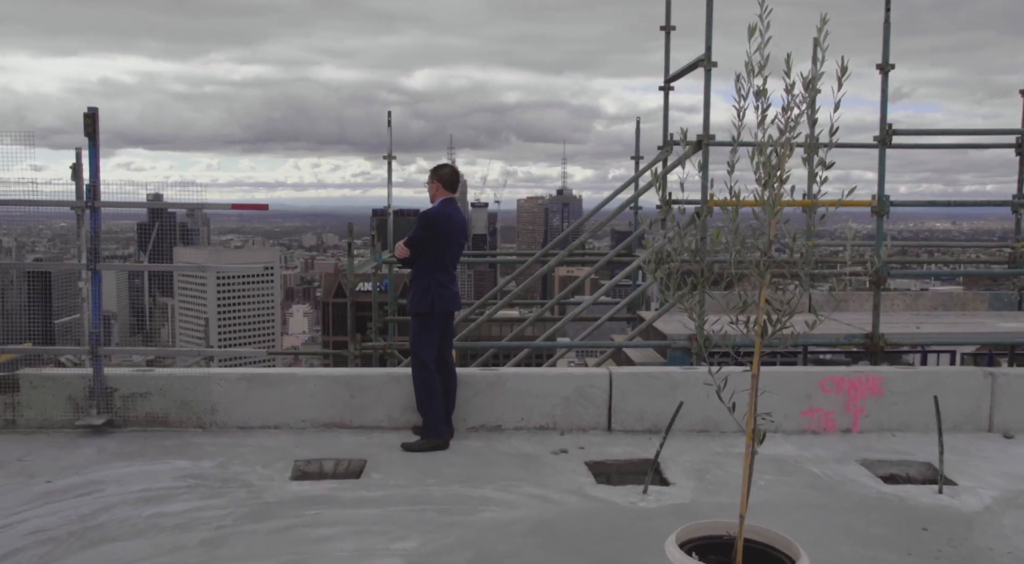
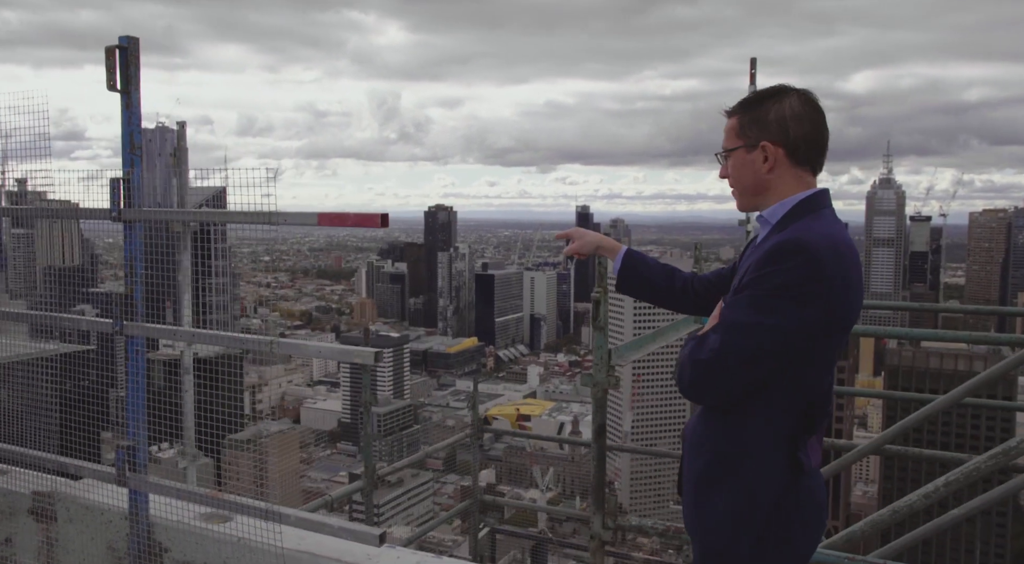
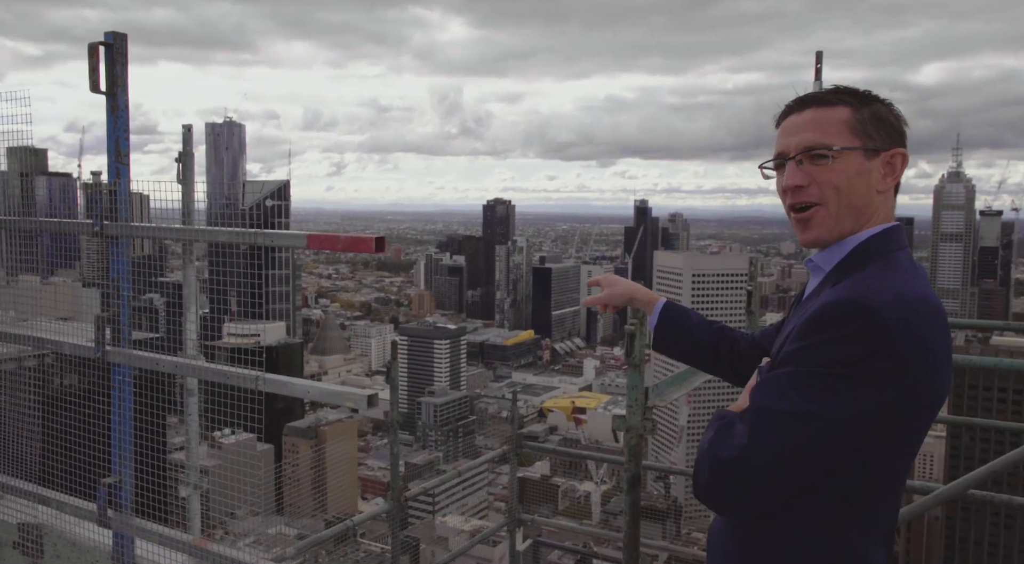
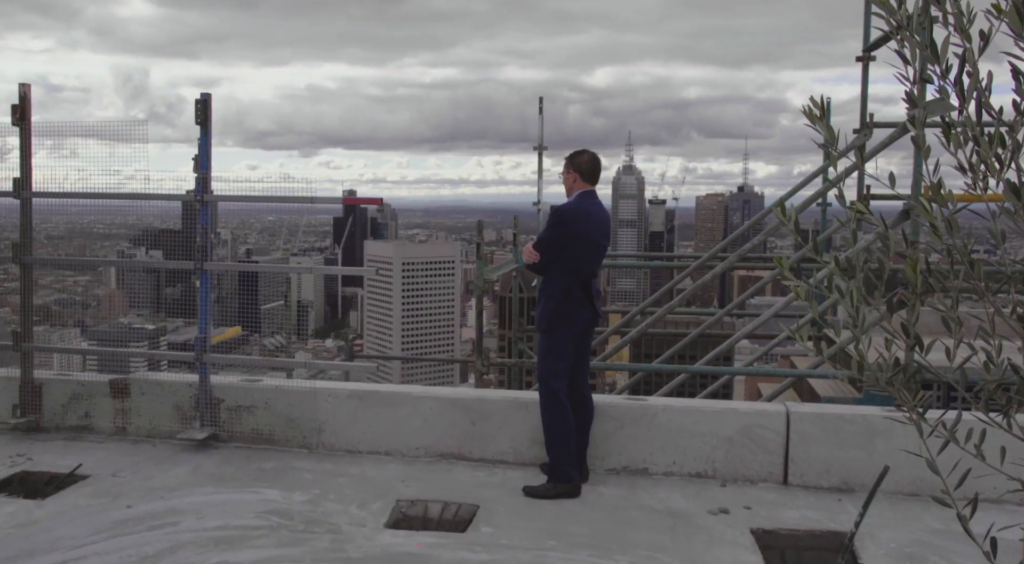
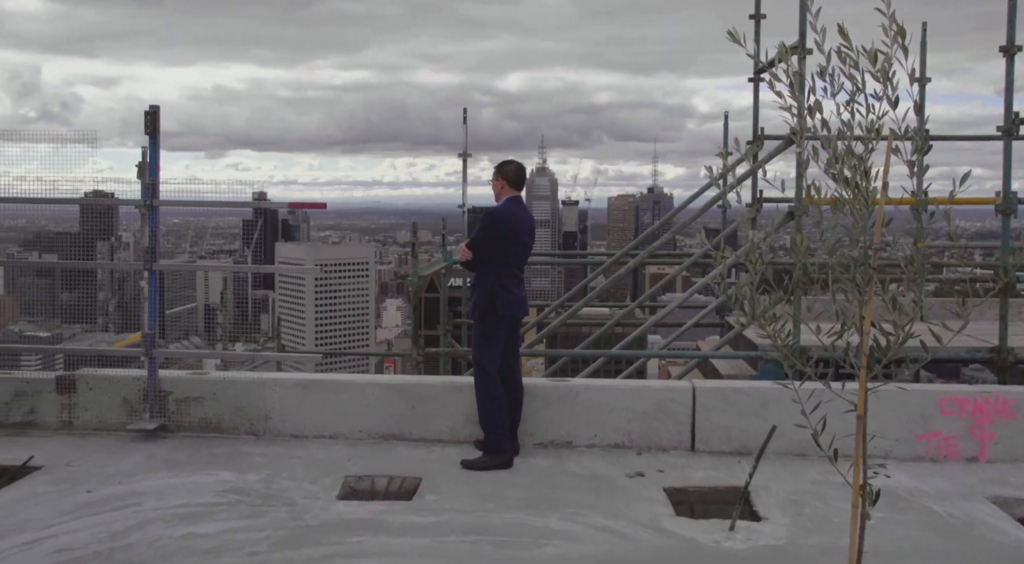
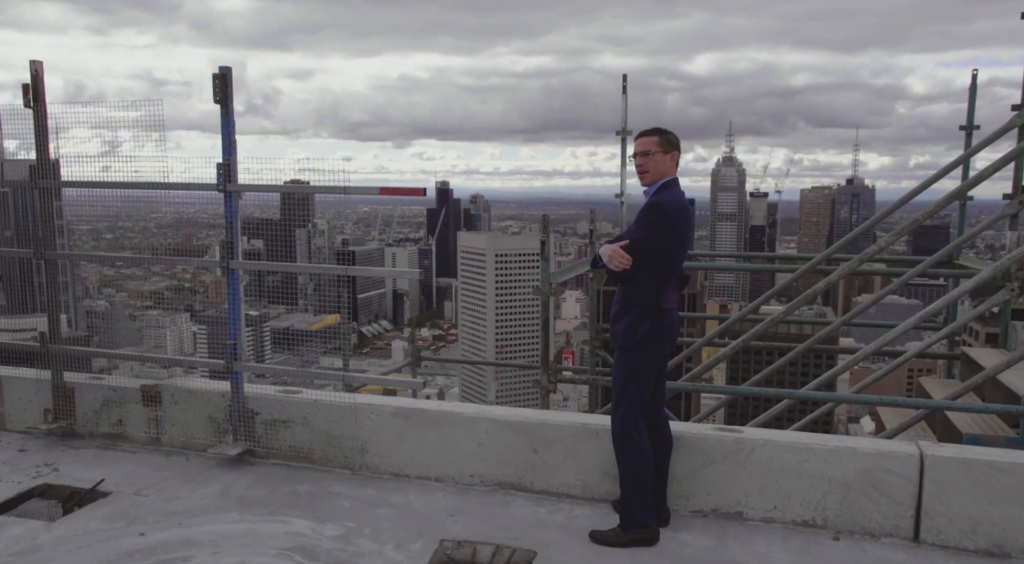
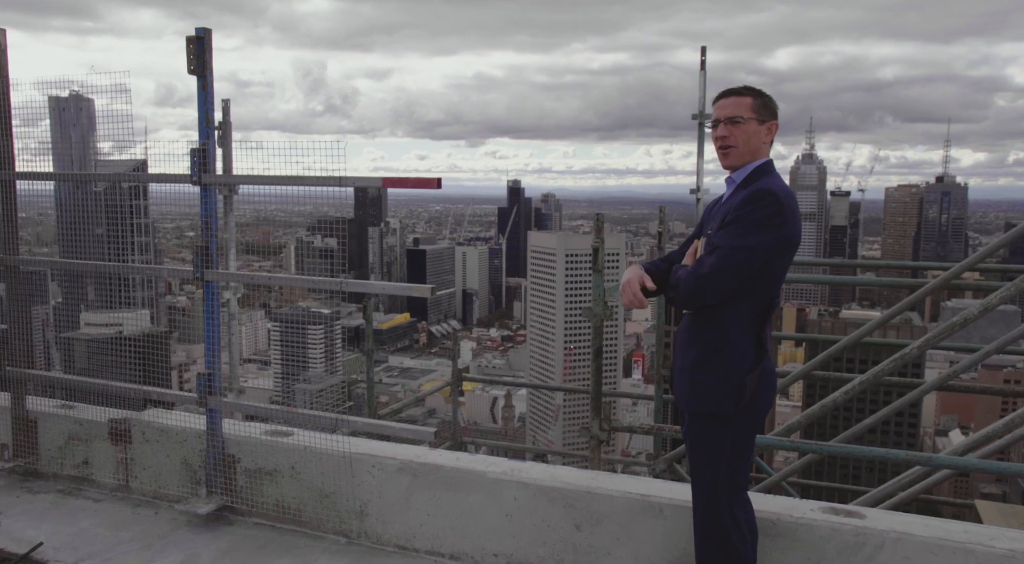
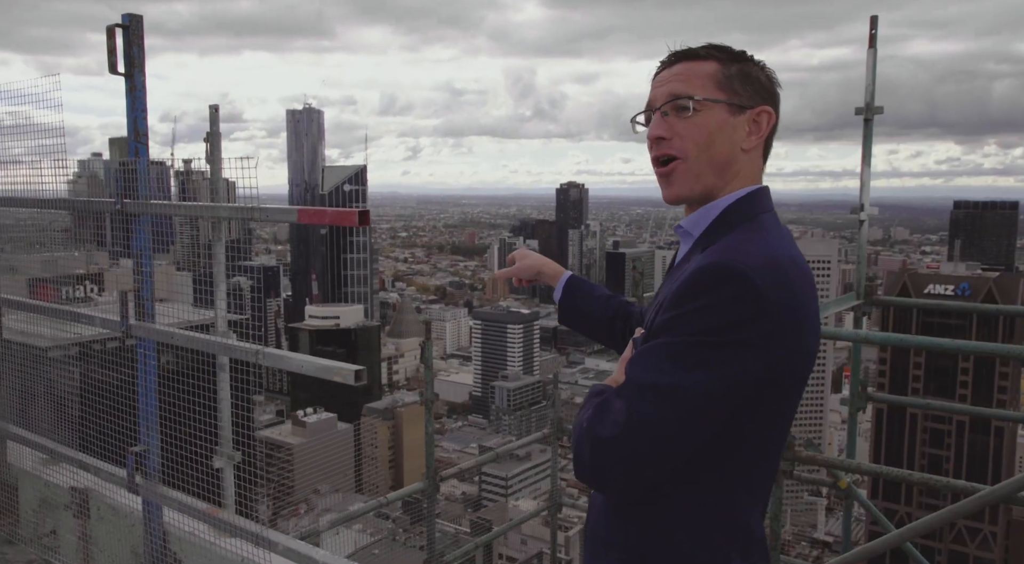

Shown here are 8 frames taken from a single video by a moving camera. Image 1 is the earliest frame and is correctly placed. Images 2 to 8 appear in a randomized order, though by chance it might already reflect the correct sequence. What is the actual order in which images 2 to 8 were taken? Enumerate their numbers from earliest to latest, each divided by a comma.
5, 4, 6, 7, 2, 3, 8
